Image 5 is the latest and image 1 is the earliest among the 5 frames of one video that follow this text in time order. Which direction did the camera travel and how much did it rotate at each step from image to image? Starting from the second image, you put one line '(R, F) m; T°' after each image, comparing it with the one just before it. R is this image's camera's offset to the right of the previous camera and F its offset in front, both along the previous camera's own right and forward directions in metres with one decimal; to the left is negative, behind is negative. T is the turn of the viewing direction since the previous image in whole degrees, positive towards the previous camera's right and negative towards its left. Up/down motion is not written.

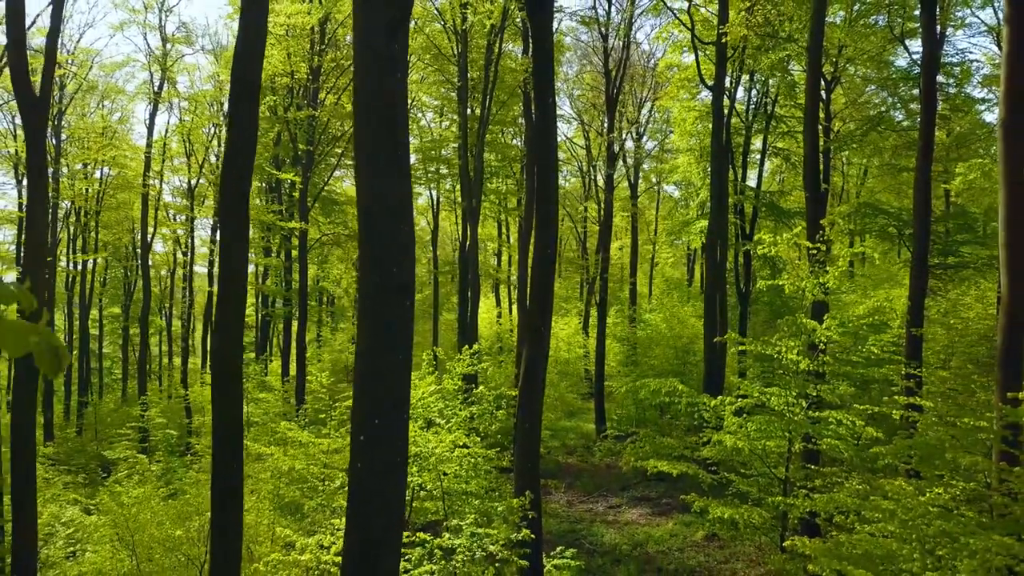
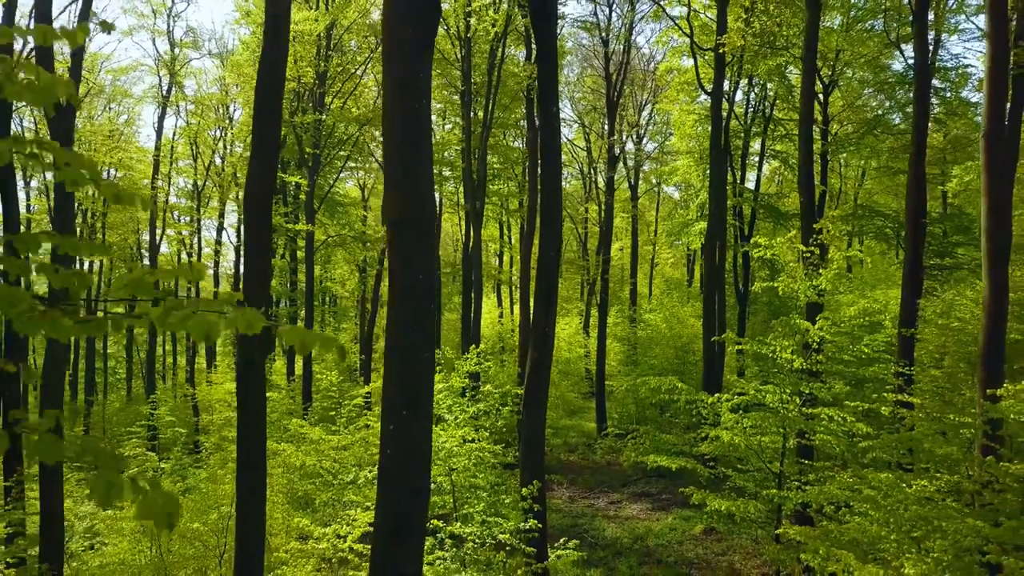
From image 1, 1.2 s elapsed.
(-0.1, -0.3) m; 0°
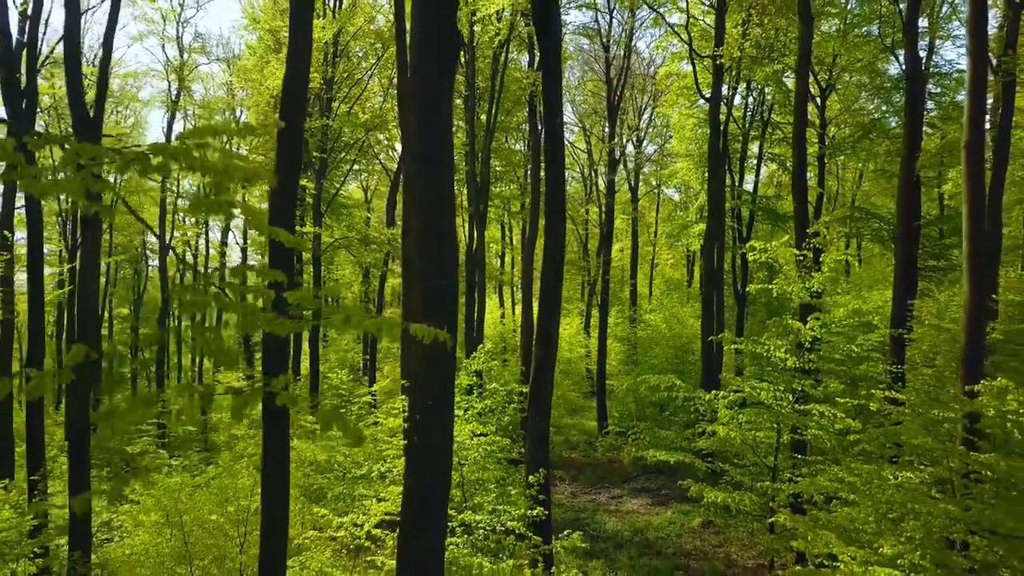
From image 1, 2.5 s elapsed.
(-0.1, -0.3) m; 0°
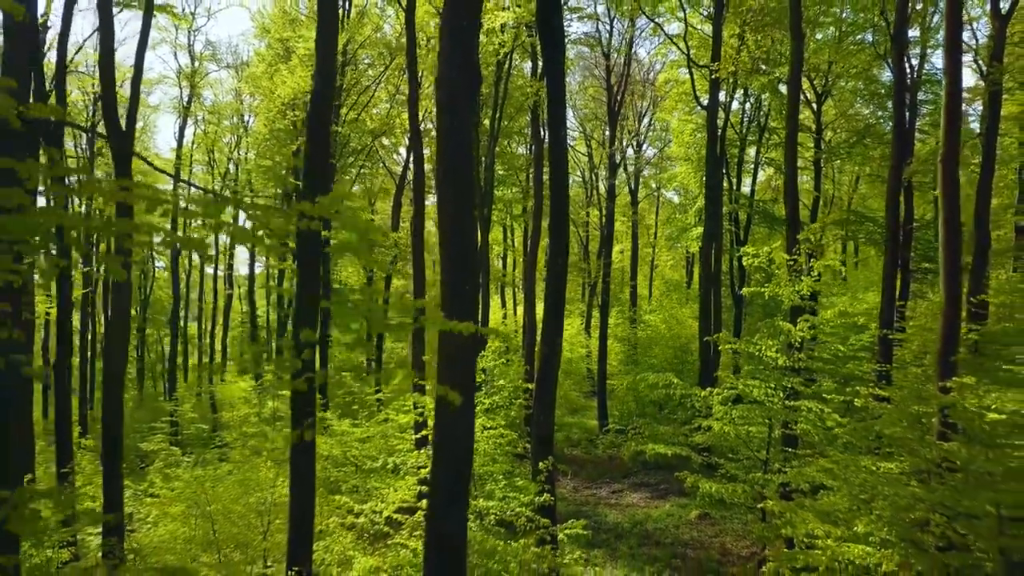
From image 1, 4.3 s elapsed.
(-0.1, -0.5) m; 0°
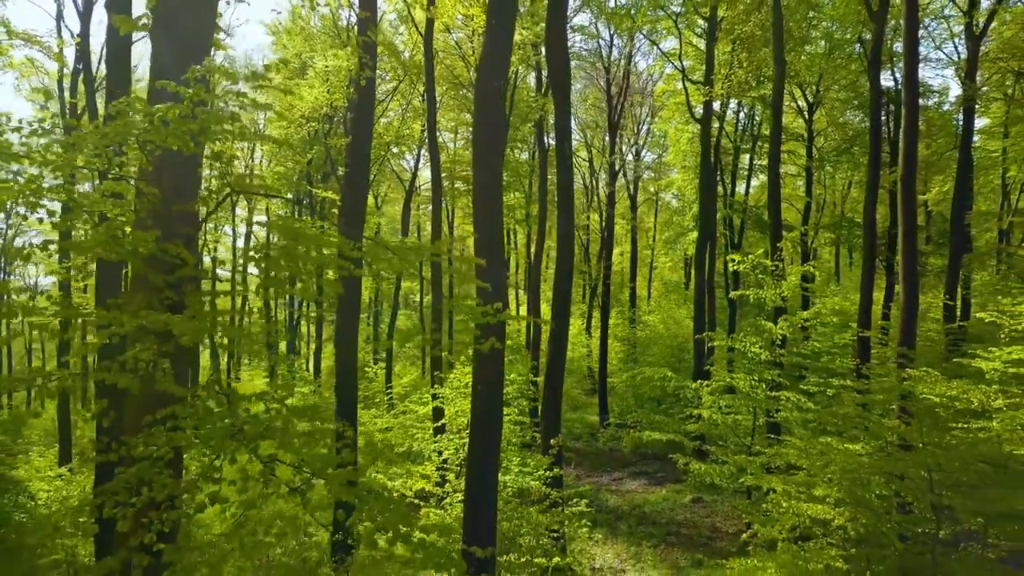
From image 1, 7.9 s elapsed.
(-0.2, -0.9) m; 0°
